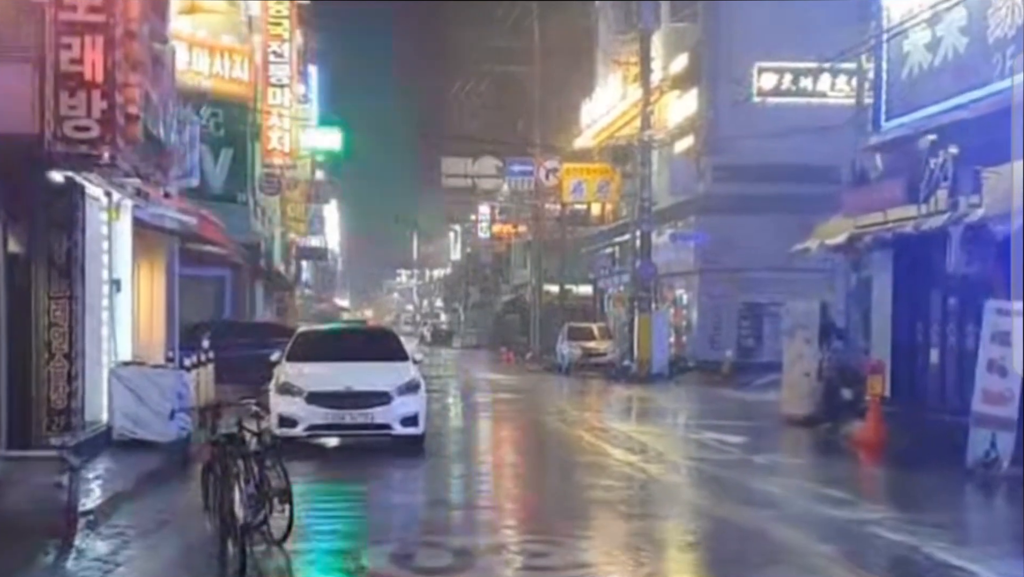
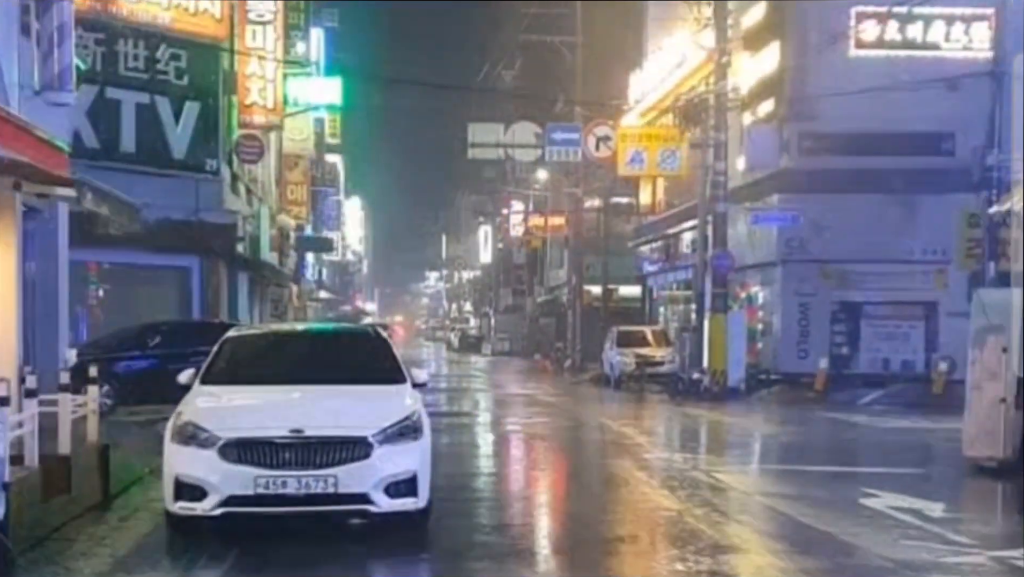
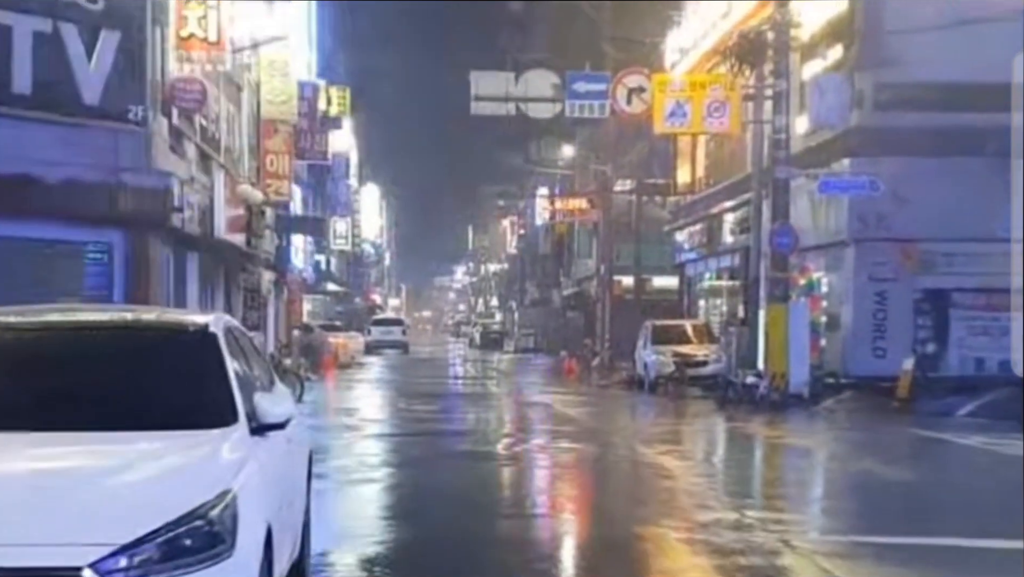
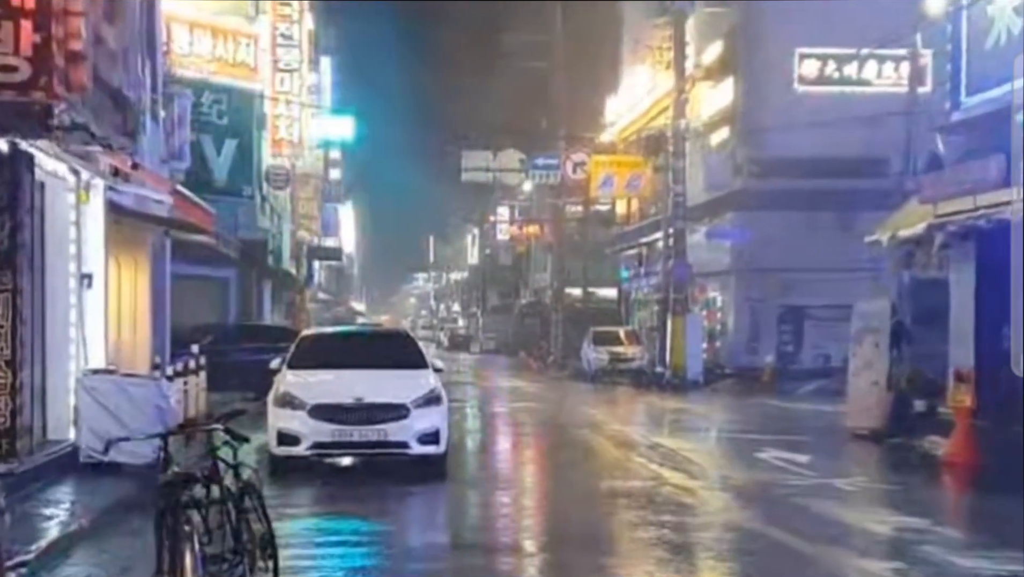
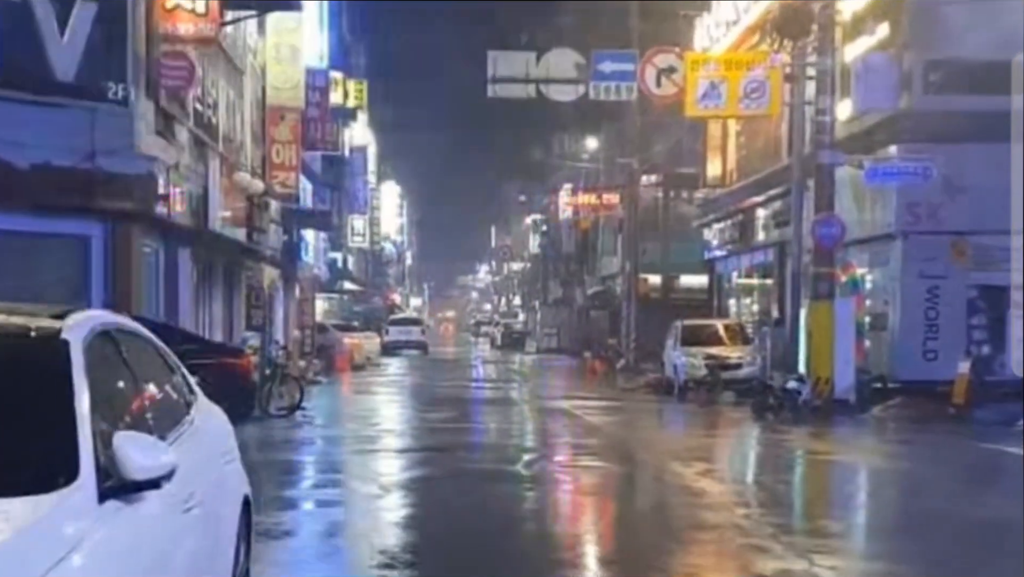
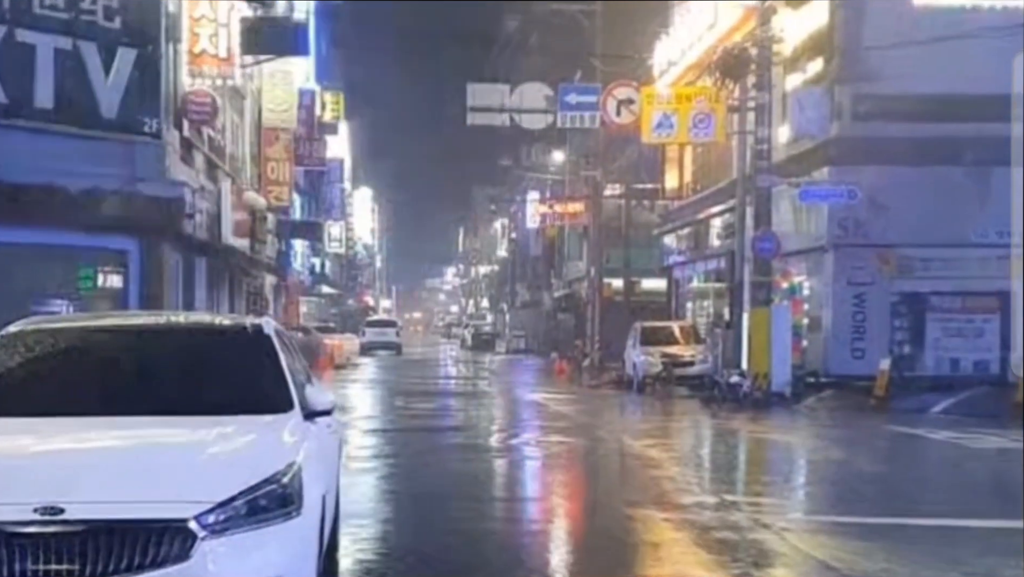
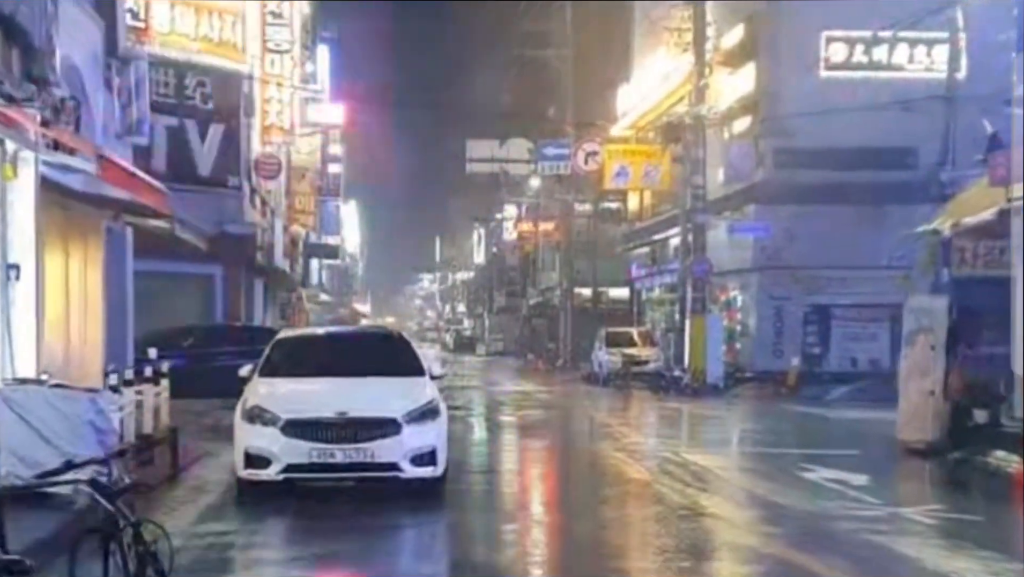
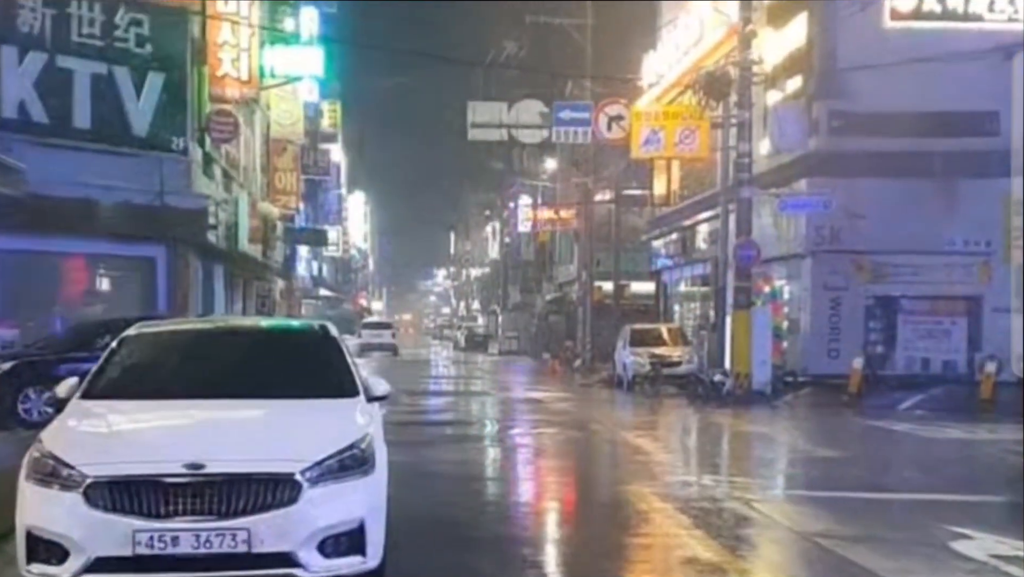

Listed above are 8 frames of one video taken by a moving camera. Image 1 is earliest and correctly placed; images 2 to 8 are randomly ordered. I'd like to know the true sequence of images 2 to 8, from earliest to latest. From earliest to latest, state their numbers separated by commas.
4, 7, 2, 8, 6, 3, 5
